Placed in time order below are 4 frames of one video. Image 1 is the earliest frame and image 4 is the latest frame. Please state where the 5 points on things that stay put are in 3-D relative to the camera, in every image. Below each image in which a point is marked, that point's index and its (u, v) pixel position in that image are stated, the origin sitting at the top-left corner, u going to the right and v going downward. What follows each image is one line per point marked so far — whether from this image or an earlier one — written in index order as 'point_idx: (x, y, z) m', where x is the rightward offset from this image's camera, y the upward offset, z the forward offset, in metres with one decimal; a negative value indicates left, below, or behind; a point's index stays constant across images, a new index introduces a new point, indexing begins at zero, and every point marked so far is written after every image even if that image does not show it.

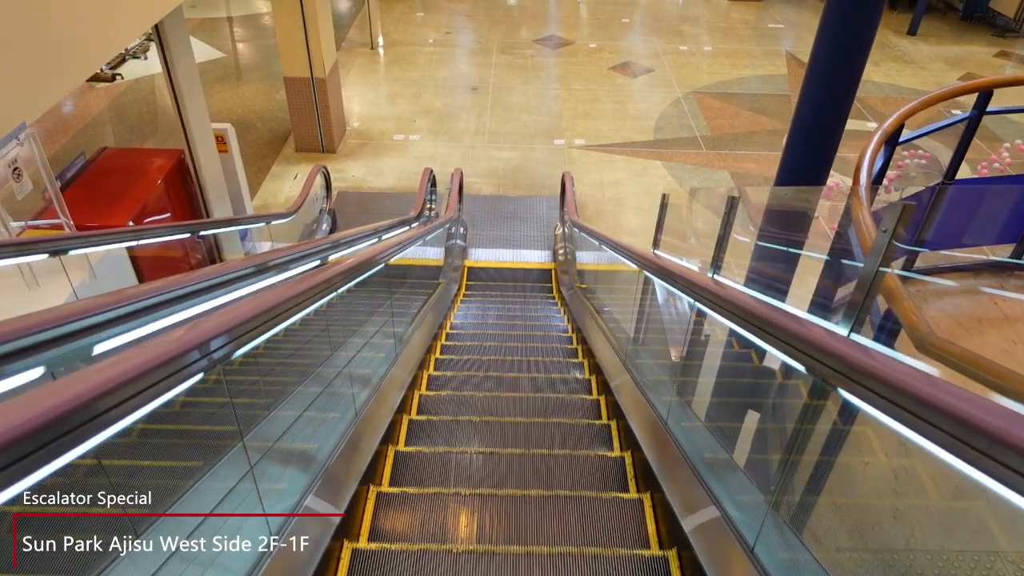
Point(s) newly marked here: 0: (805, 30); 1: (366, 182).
0: (+4.9, +4.3, +10.9) m
1: (-1.6, +1.2, +7.2) m
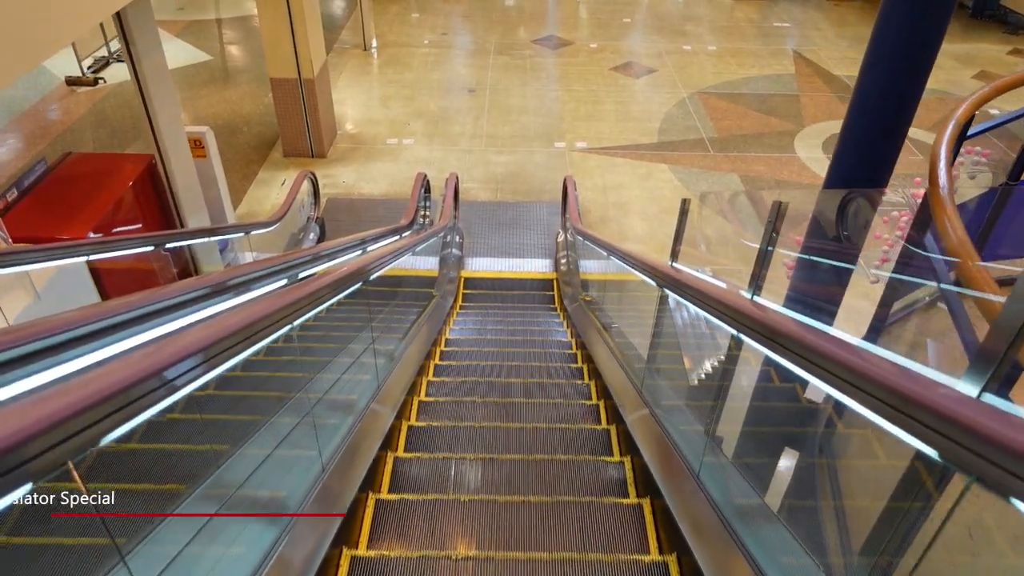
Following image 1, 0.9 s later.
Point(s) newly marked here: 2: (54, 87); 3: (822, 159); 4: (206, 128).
0: (+4.8, +4.2, +10.6) m
1: (-1.6, +1.0, +6.9) m
2: (-5.9, +2.6, +8.5) m
3: (+3.4, +1.4, +7.1) m
4: (-2.3, +1.2, +4.9) m
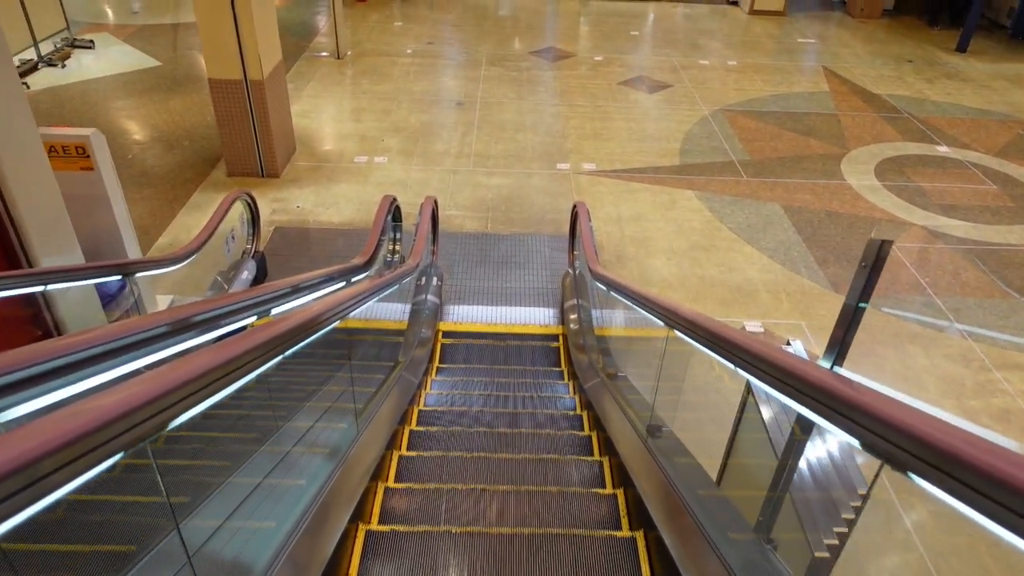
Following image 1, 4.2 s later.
0: (+4.7, +3.5, +9.6) m
1: (-1.7, +0.6, +5.6) m
2: (-6.0, +2.1, +7.3) m
3: (+3.3, +0.9, +6.0) m
4: (-2.3, +0.9, +3.6) m
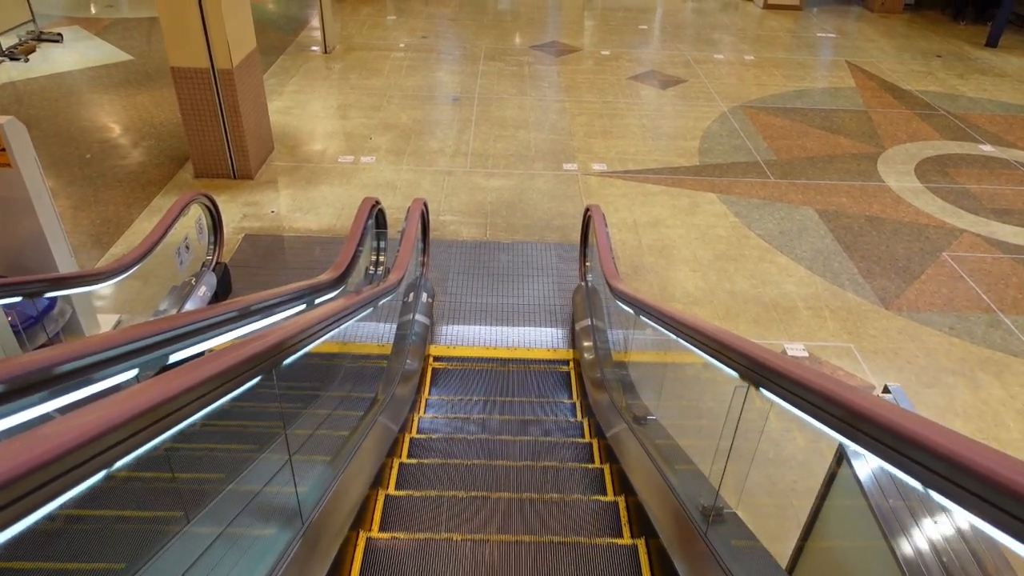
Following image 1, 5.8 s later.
0: (+4.7, +3.4, +9.0) m
1: (-1.7, +0.5, +5.0) m
2: (-6.0, +2.0, +6.7) m
3: (+3.3, +0.8, +5.4) m
4: (-2.3, +0.8, +3.0) m
